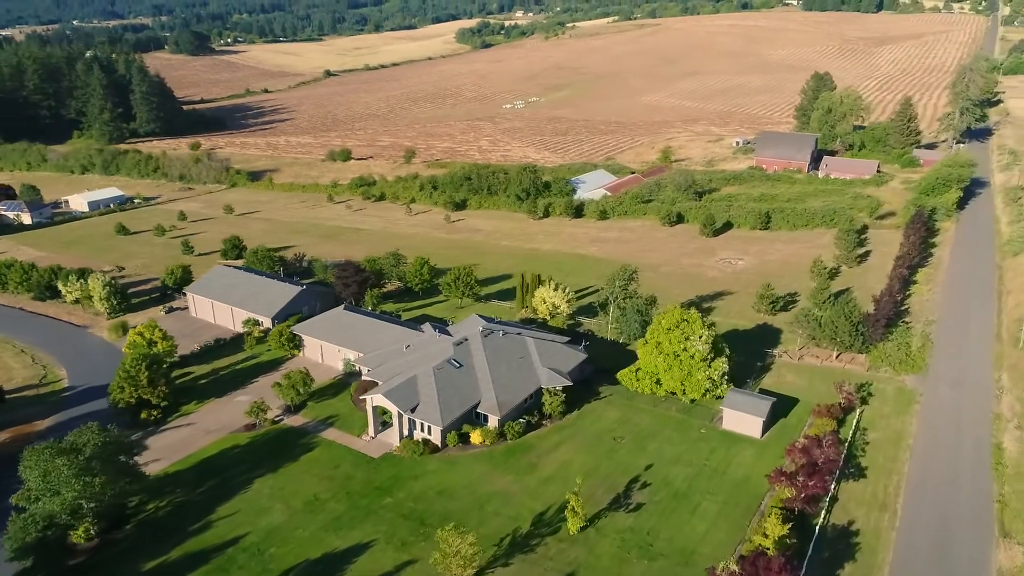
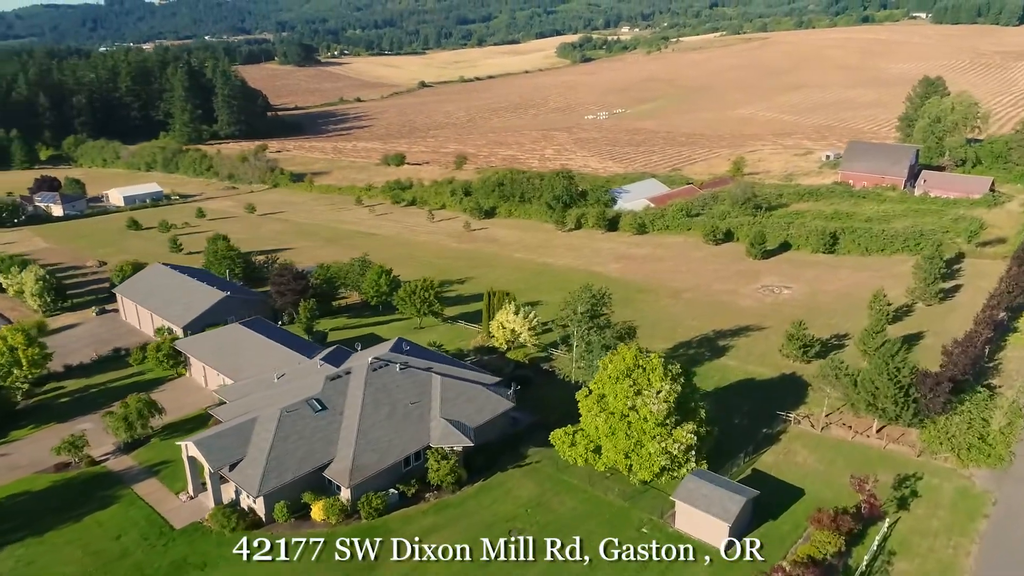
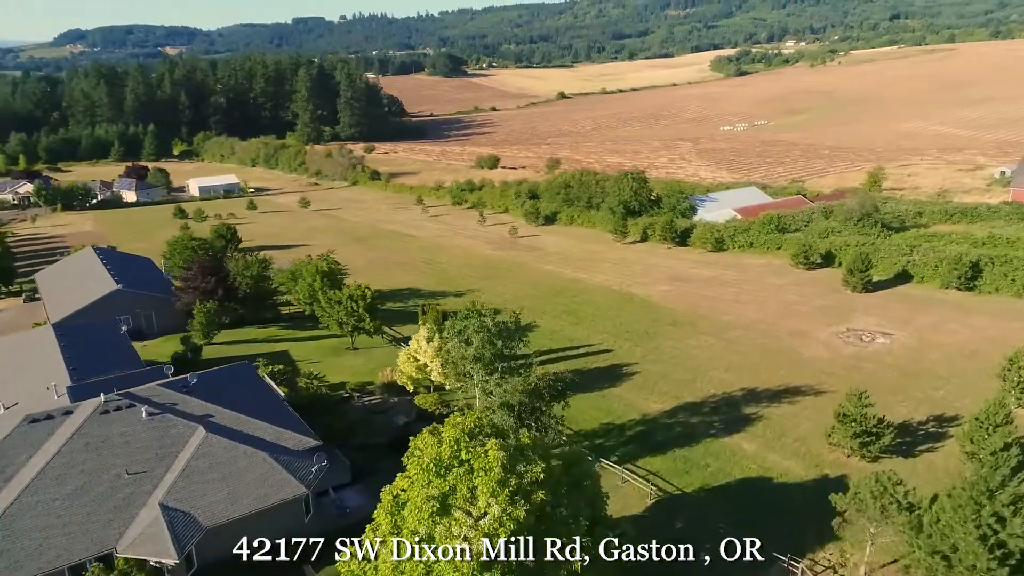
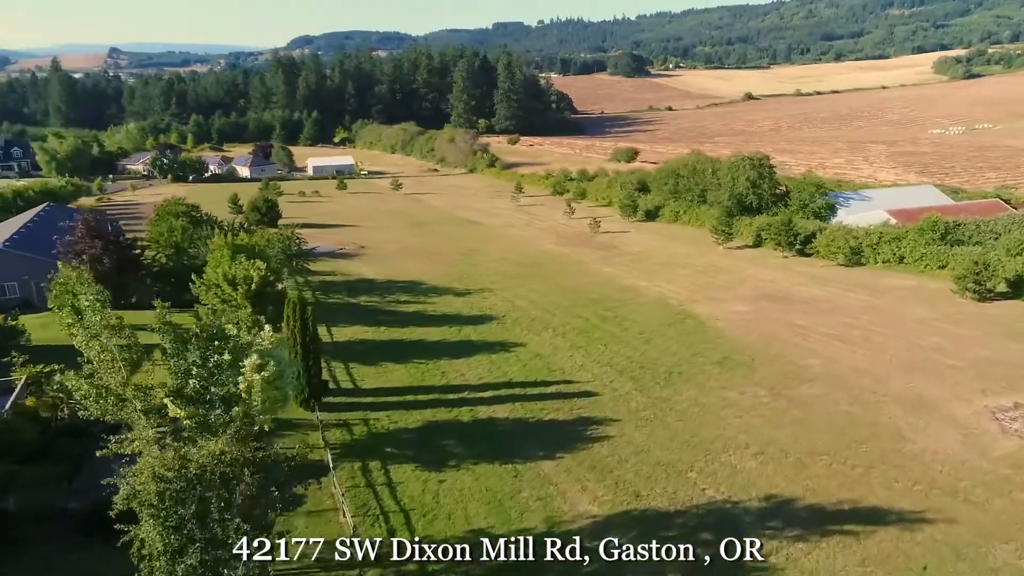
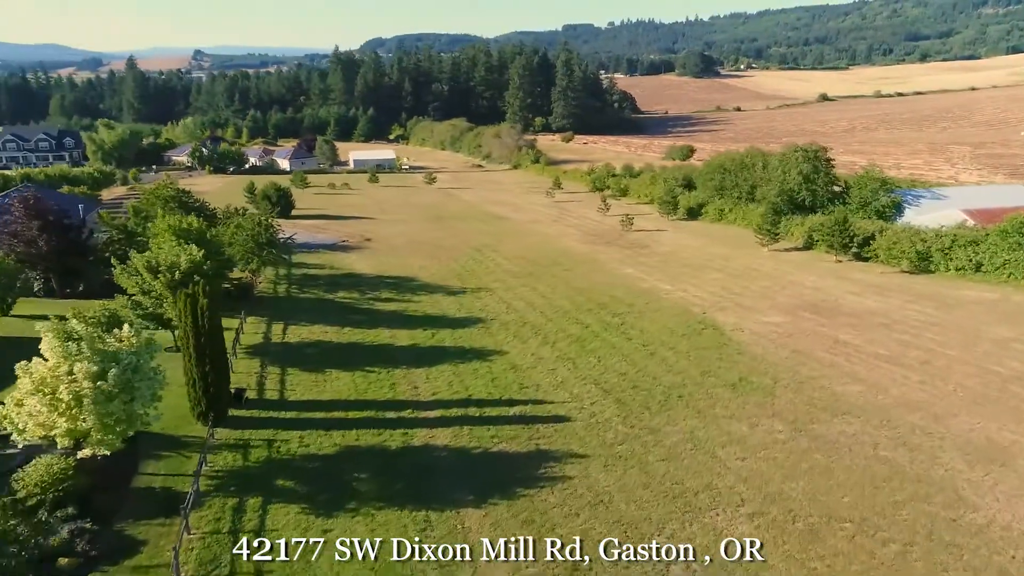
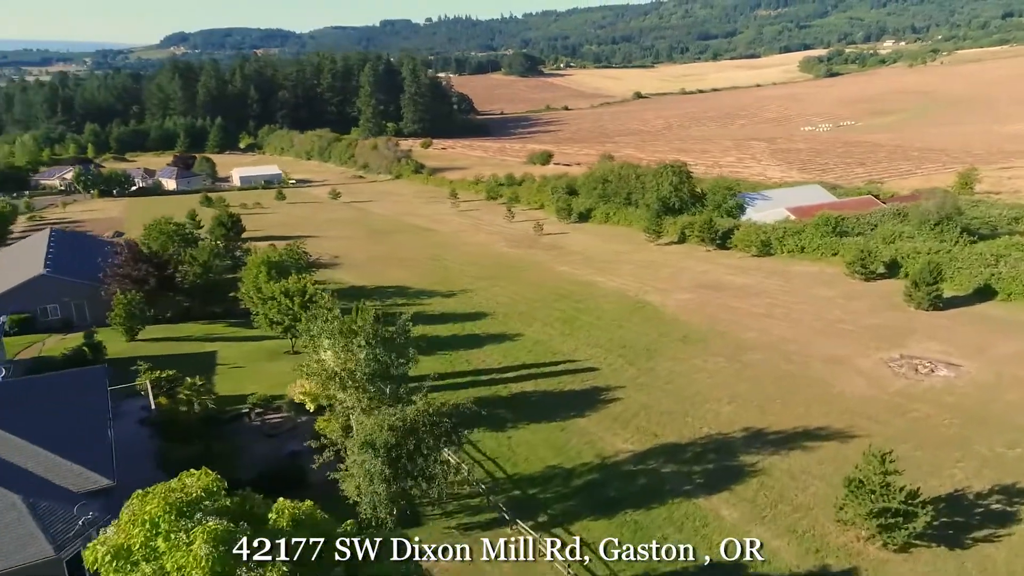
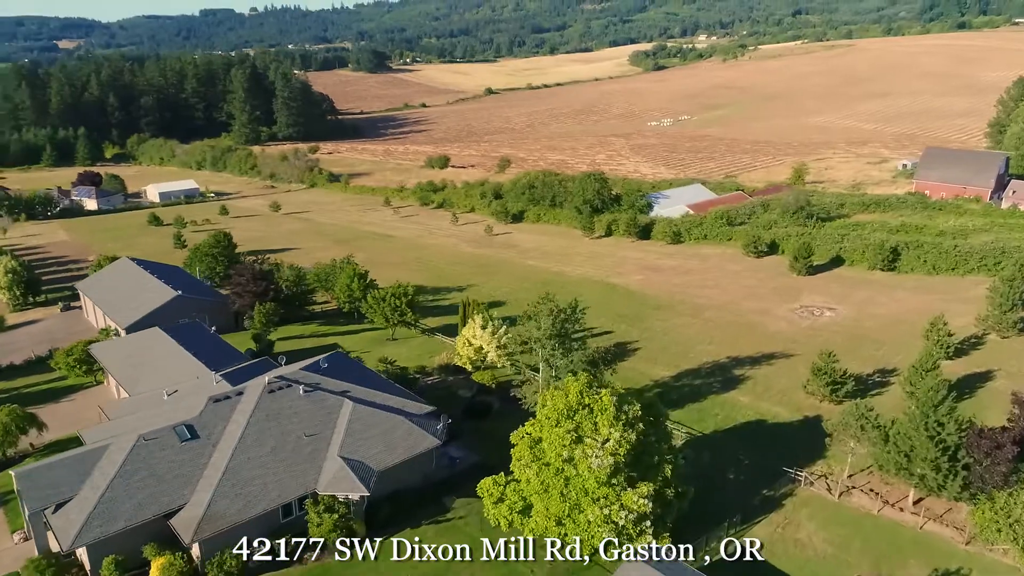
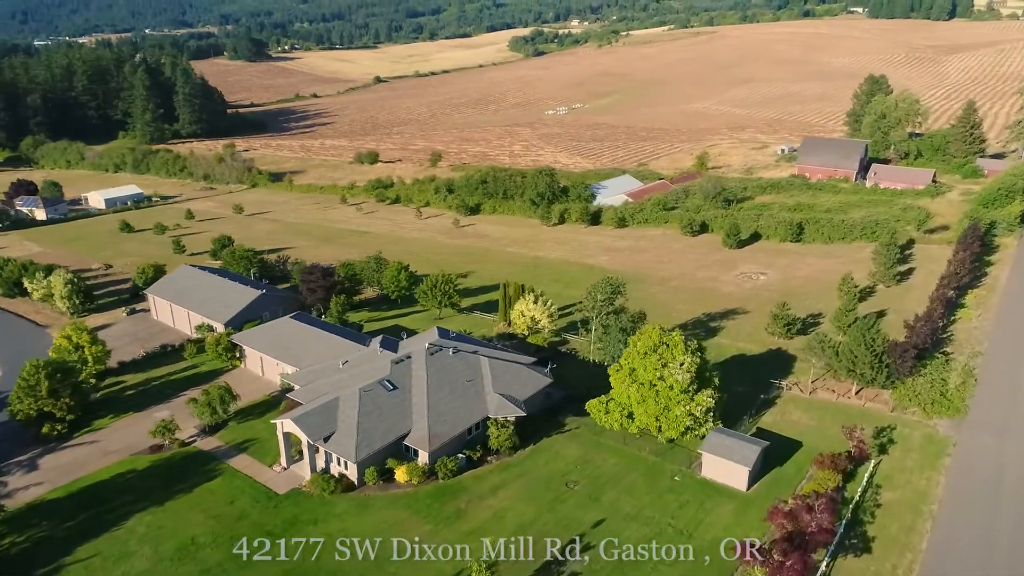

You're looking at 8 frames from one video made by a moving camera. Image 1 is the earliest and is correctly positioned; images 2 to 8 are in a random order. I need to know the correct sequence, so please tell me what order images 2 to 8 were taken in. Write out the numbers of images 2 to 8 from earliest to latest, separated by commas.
8, 2, 7, 3, 6, 4, 5
